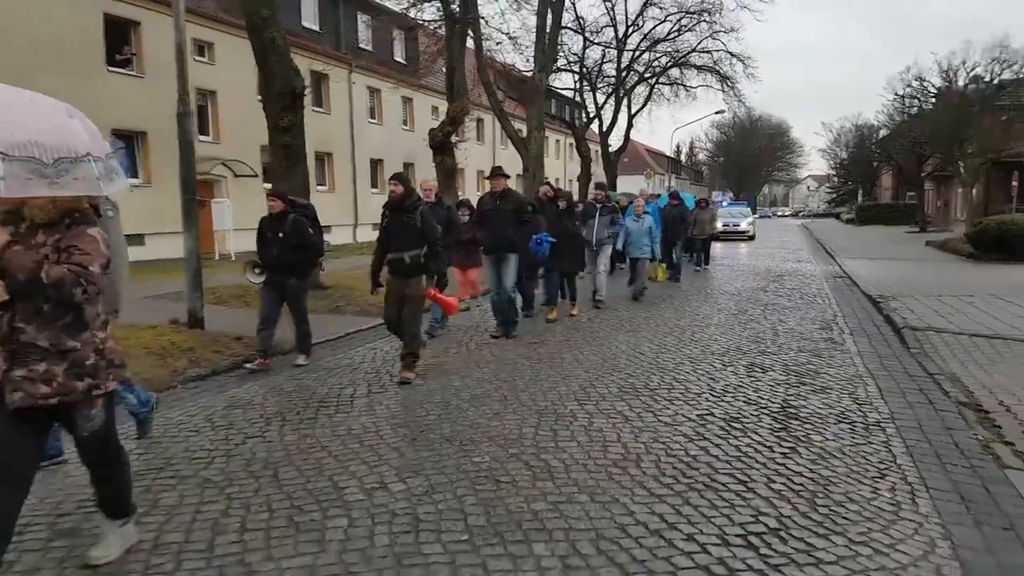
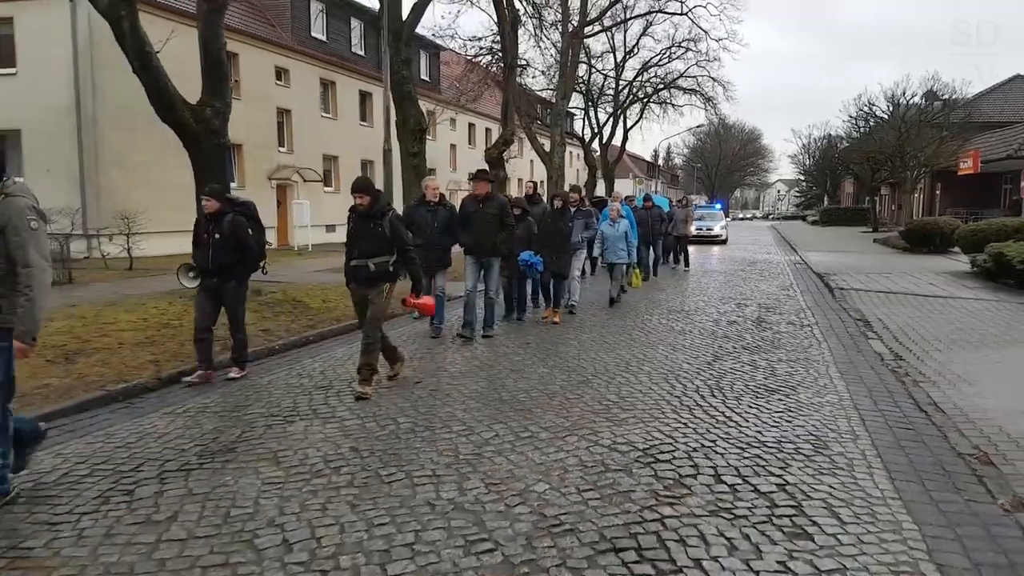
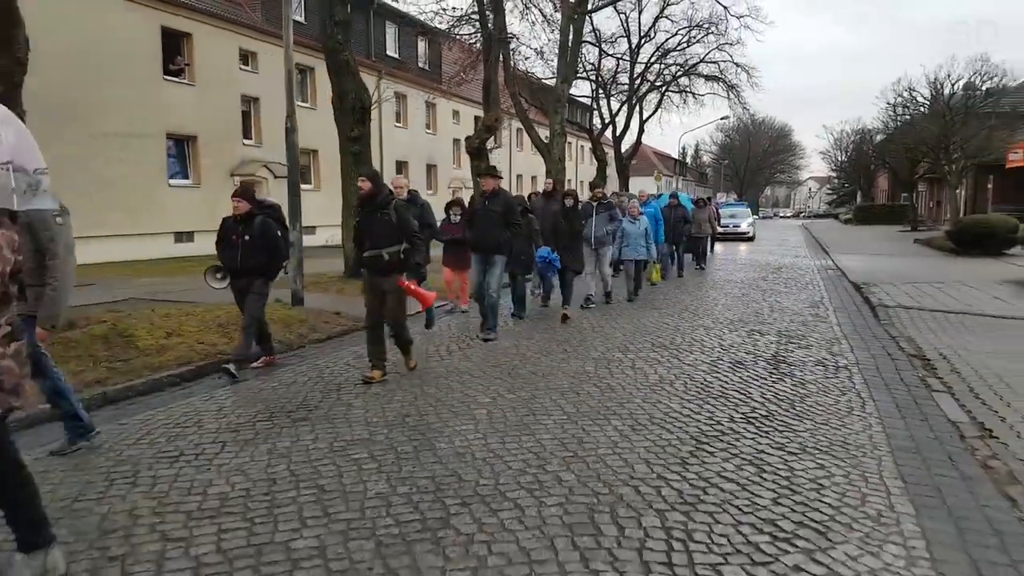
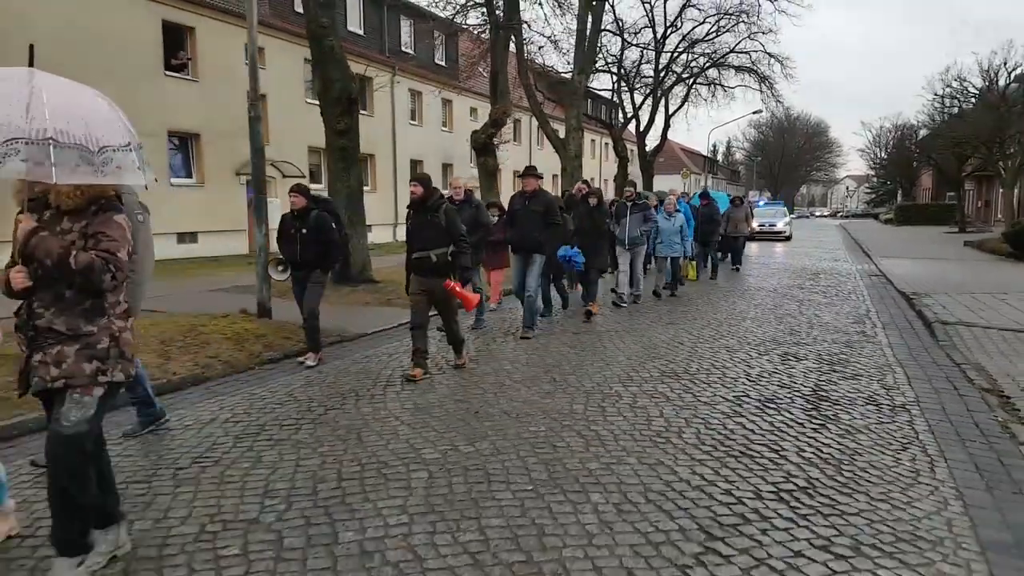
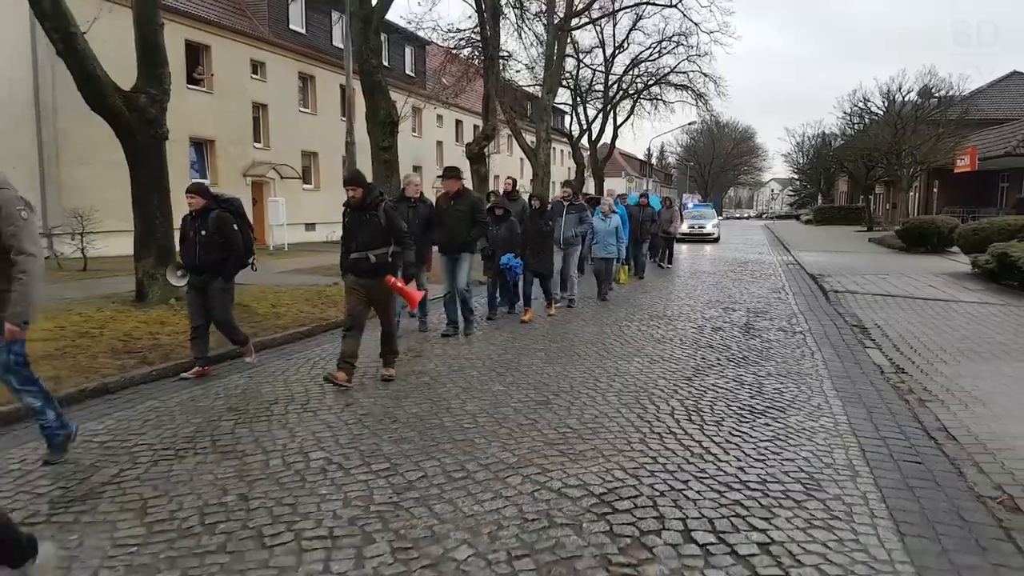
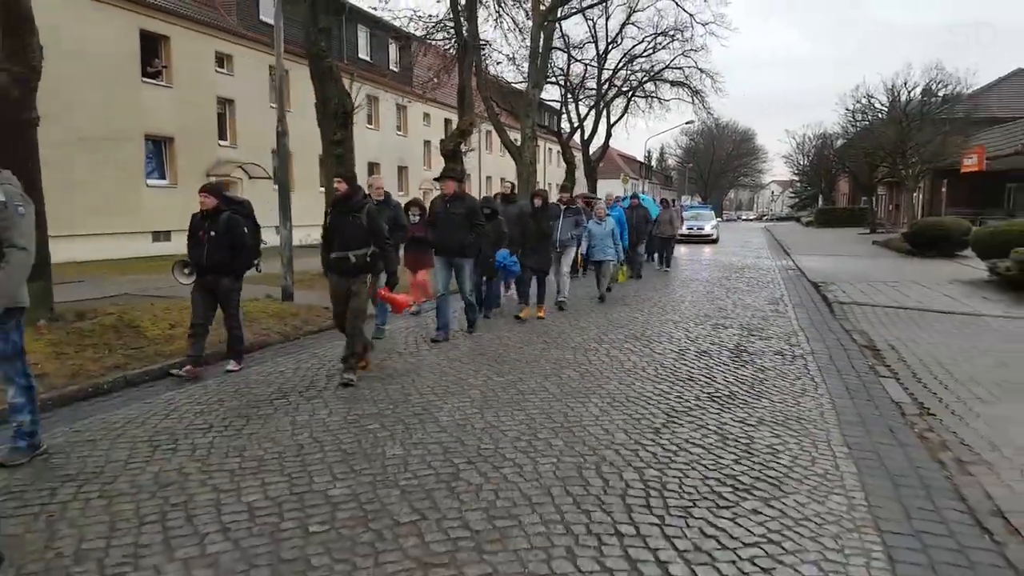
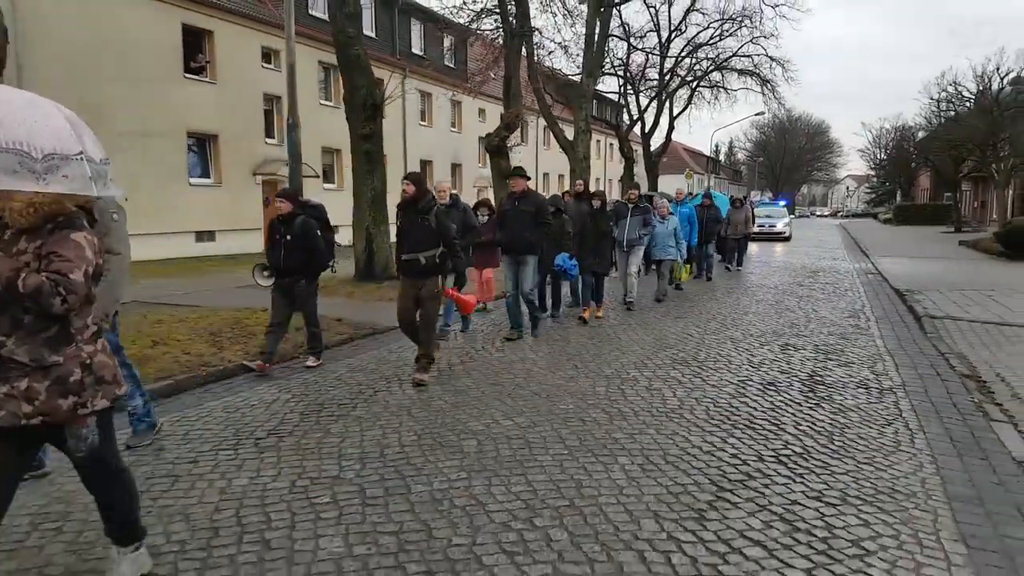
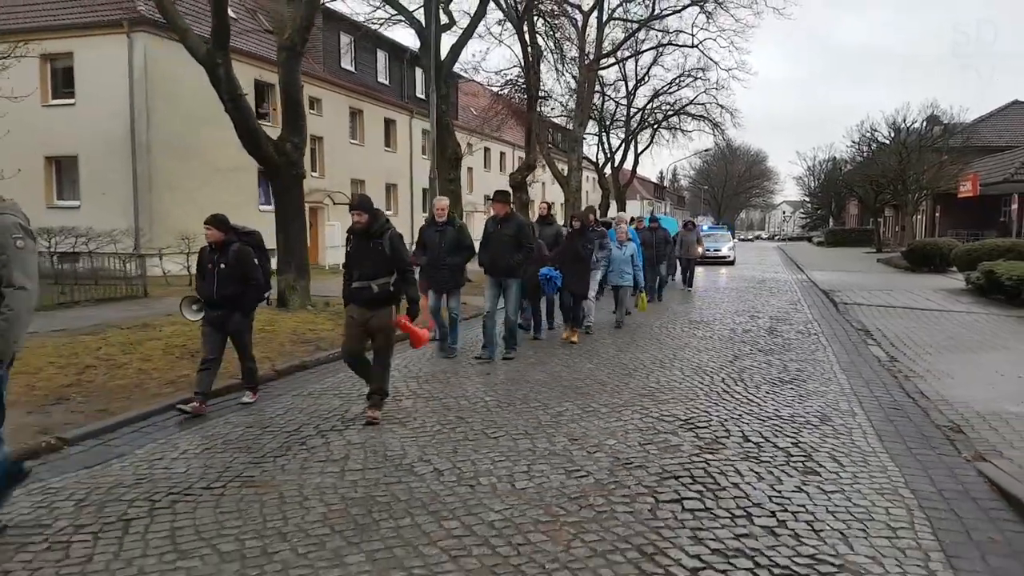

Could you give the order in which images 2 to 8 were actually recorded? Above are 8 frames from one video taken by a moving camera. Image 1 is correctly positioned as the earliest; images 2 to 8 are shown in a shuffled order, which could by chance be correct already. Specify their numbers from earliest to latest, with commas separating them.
4, 7, 3, 6, 5, 2, 8
